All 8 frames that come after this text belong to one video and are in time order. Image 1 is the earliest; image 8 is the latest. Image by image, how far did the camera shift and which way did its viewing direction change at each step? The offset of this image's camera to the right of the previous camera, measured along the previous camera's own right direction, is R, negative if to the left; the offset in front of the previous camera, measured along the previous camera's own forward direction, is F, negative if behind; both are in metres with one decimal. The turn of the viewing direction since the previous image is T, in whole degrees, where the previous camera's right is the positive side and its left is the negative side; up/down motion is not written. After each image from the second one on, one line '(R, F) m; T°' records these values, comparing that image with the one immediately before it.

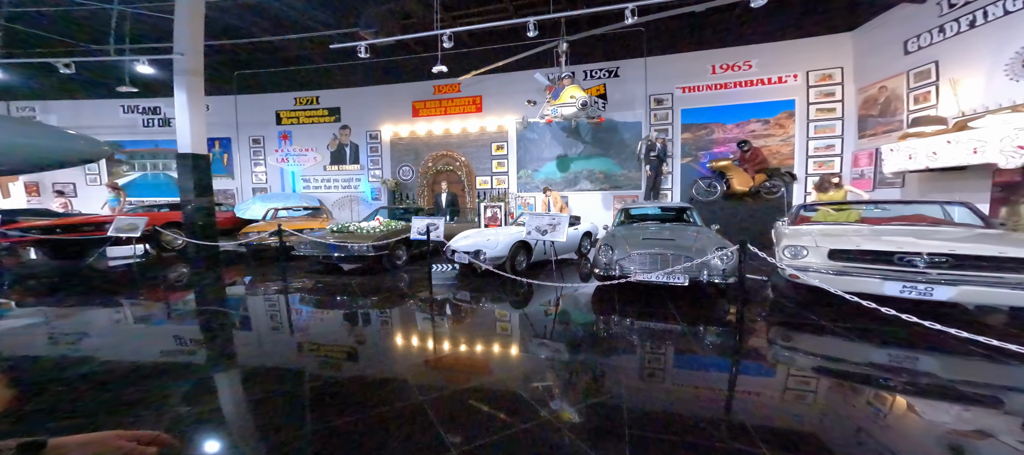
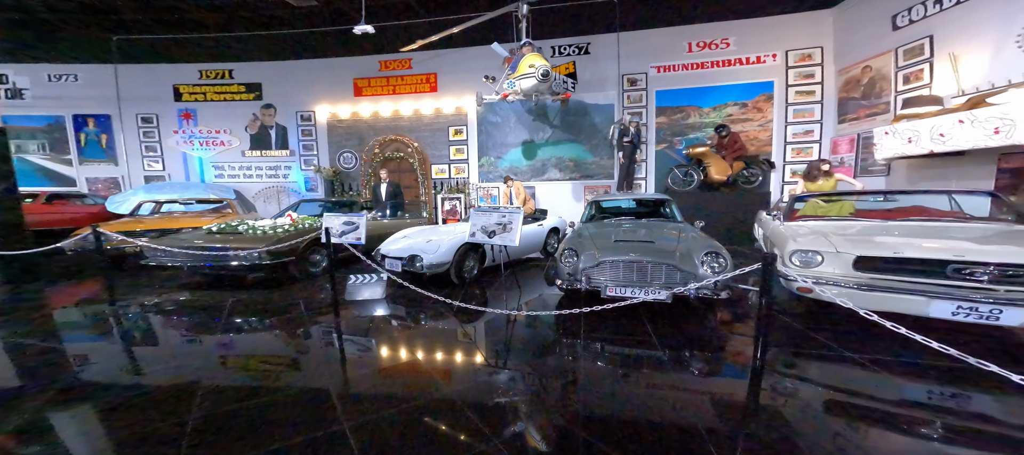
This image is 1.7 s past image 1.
(+0.3, +0.9) m; +4°
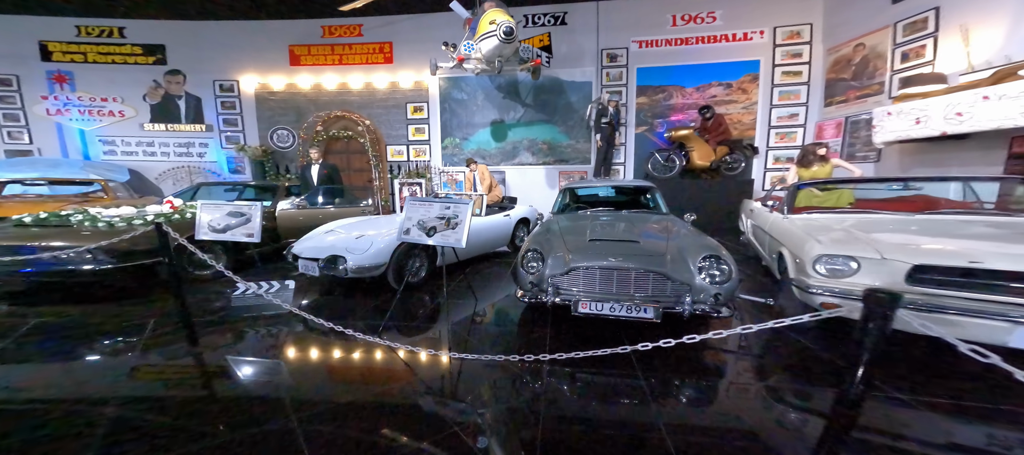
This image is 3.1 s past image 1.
(+0.2, +0.7) m; +4°
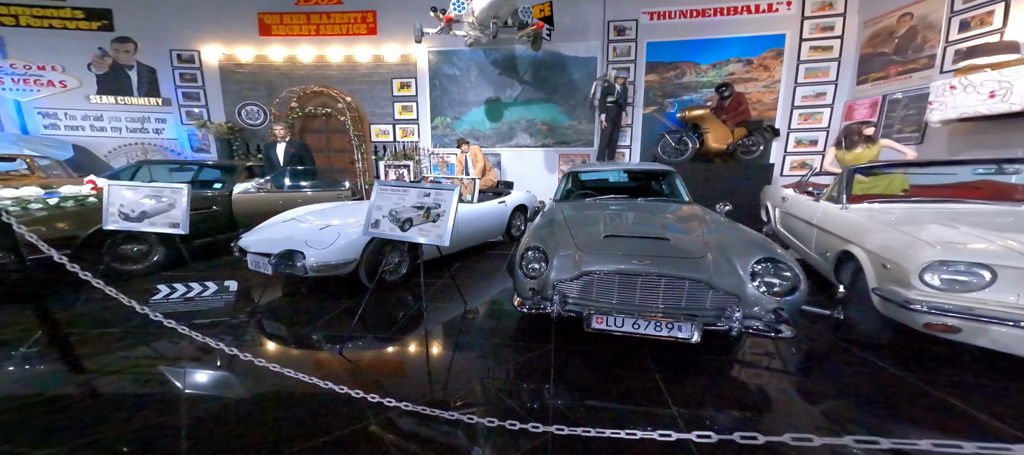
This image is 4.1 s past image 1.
(0.0, +0.5) m; 0°
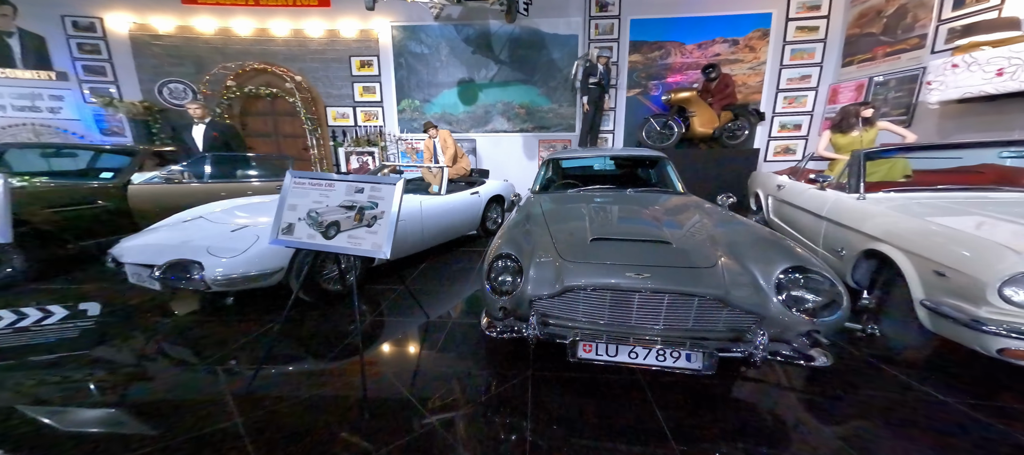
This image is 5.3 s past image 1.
(+0.1, +0.4) m; +3°
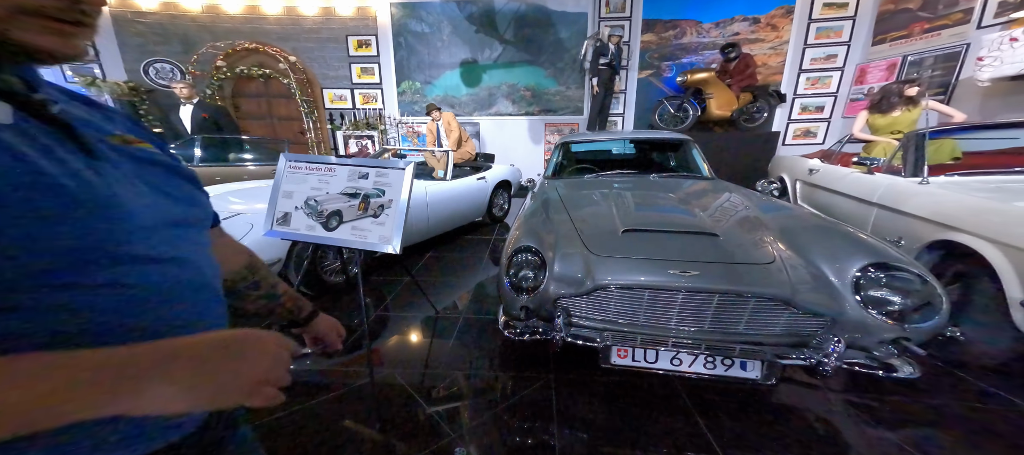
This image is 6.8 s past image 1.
(-0.1, +0.2) m; -1°
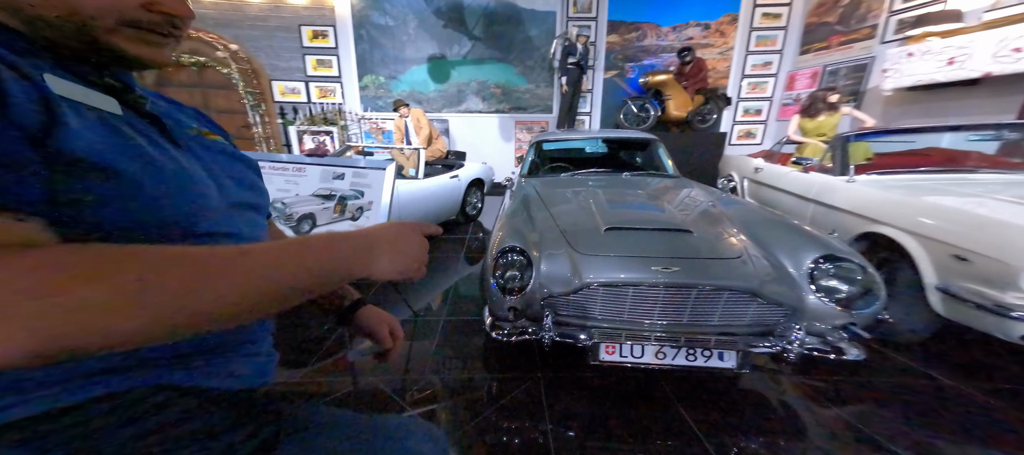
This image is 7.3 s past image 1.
(-0.1, 0.0) m; +6°
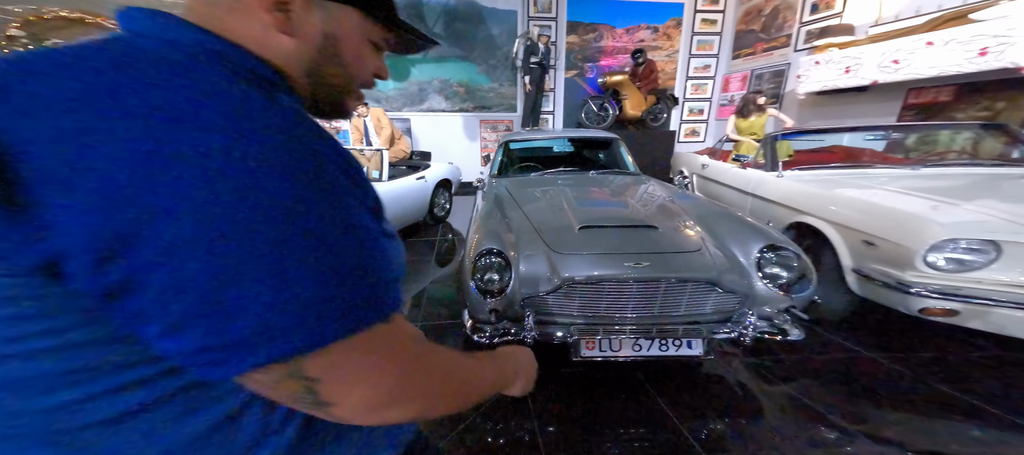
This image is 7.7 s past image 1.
(-0.1, 0.0) m; +6°
